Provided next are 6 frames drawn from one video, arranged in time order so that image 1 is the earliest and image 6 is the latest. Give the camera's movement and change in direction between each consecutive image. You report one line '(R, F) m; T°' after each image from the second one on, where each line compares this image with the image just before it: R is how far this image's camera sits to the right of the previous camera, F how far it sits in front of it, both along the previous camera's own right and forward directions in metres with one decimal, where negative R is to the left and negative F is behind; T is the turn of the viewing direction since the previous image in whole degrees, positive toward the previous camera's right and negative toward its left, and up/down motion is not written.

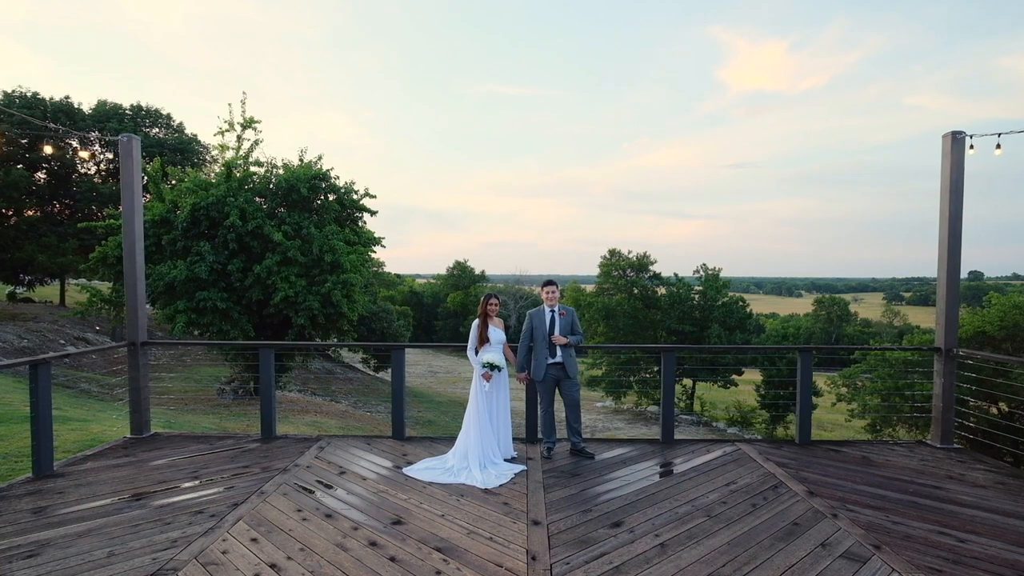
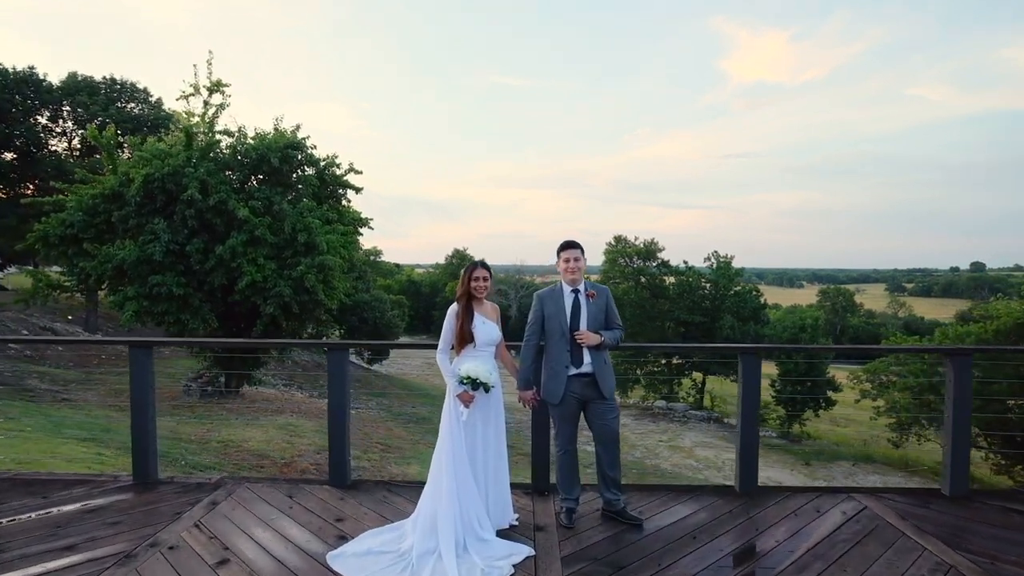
(0.0, +1.7) m; 0°
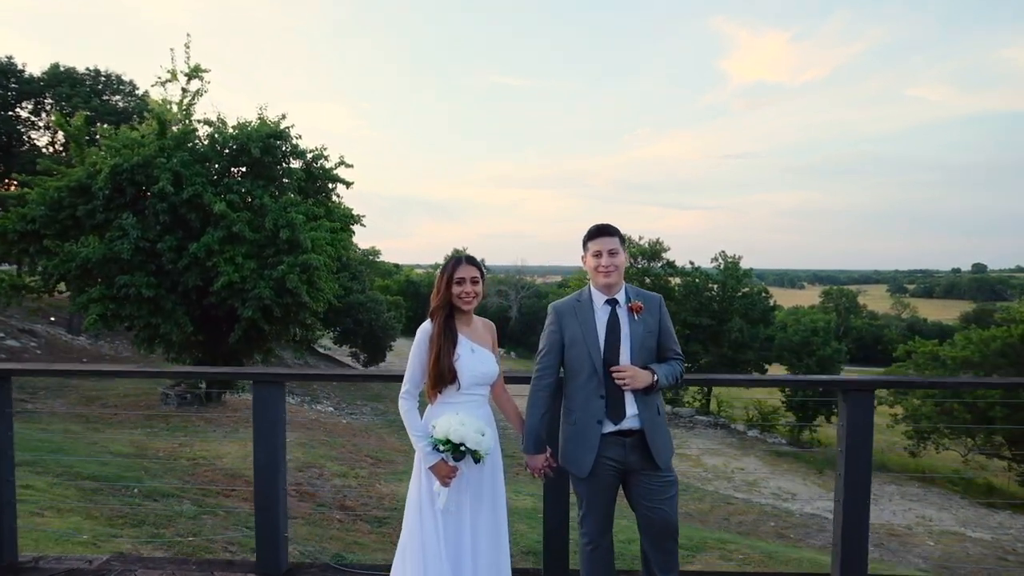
(0.0, +1.0) m; 0°
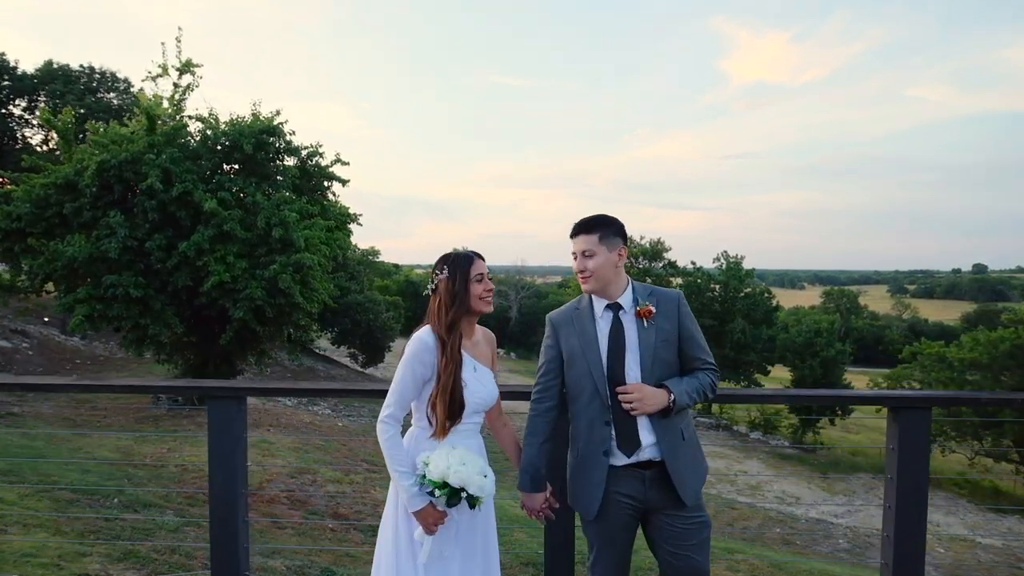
(0.0, +0.3) m; 0°
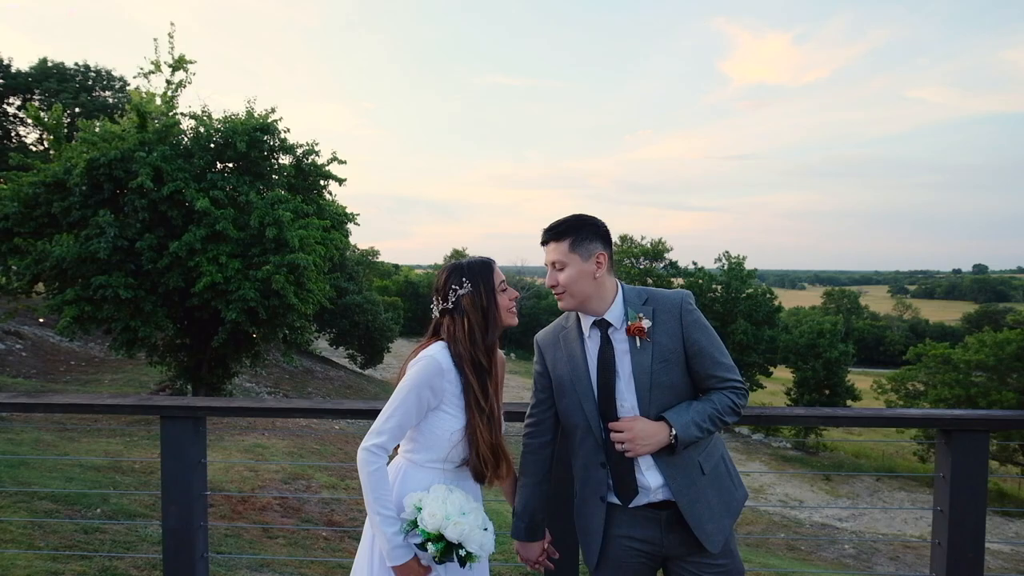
(0.0, +0.3) m; 0°
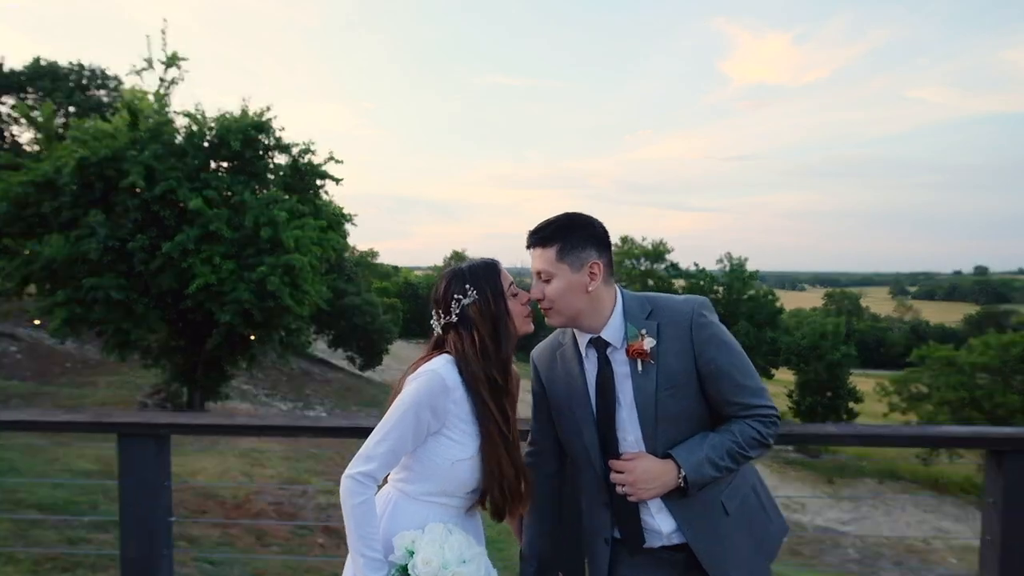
(0.0, +0.2) m; 0°
